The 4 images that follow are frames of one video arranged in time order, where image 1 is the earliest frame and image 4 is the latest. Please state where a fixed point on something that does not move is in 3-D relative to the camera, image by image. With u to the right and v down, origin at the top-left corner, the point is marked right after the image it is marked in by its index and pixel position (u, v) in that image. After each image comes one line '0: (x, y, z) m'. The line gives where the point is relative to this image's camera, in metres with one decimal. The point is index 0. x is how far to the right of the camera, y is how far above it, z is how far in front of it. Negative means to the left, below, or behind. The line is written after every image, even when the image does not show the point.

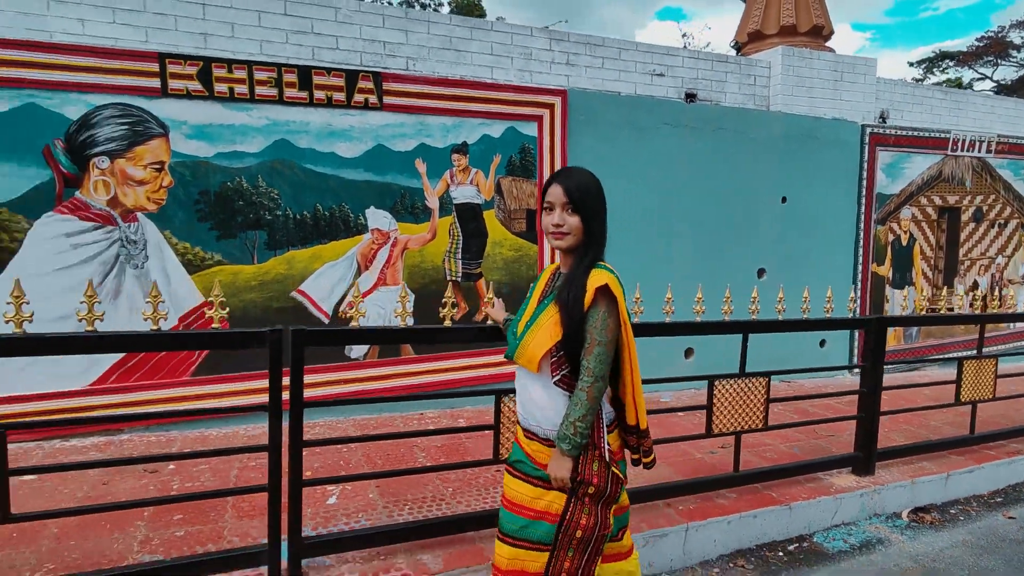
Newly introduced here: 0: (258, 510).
0: (-1.2, -1.1, +2.8) m
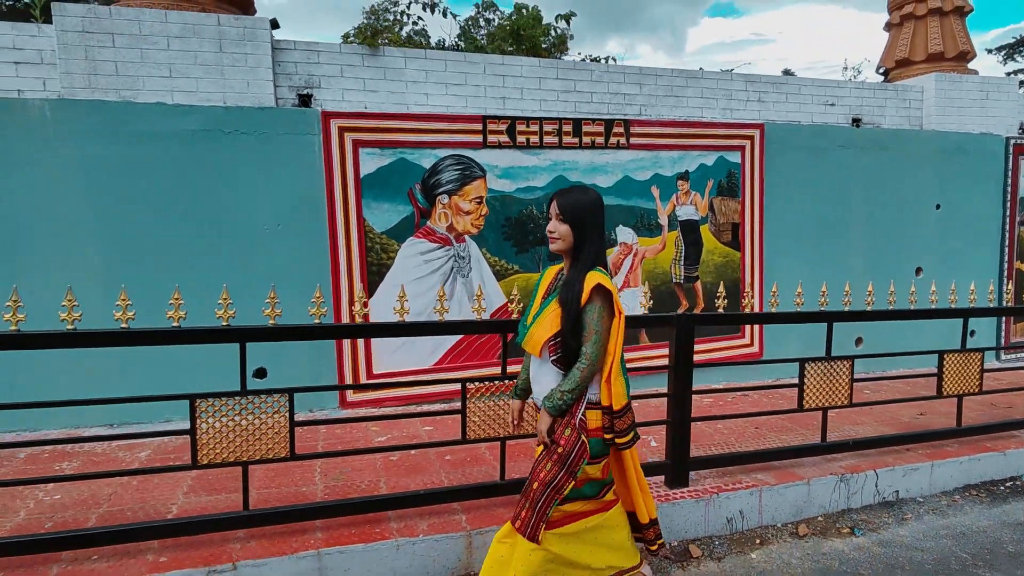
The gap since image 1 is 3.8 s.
0: (+0.7, -1.1, +3.8) m
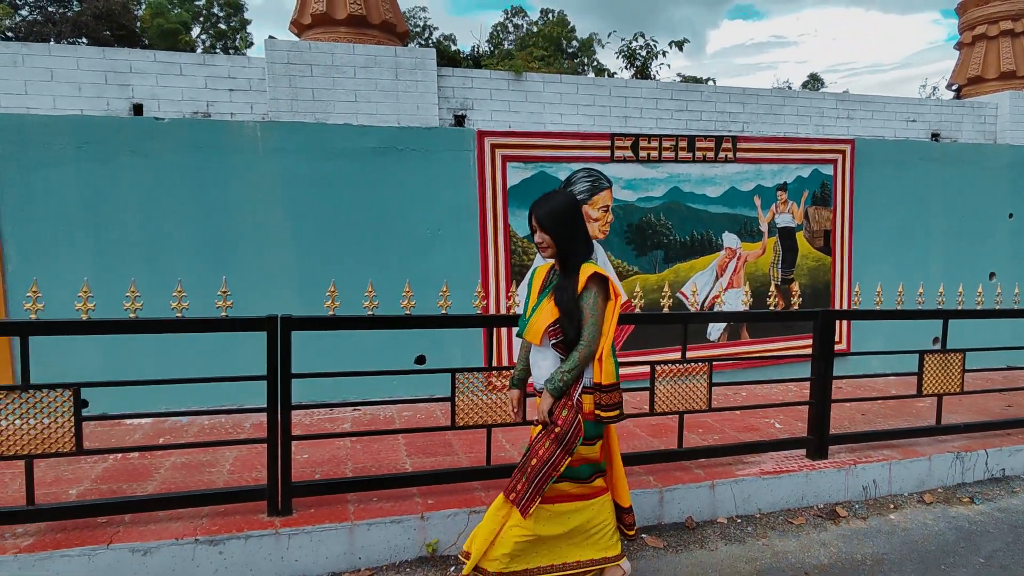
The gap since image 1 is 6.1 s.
0: (+1.7, -1.1, +4.4) m
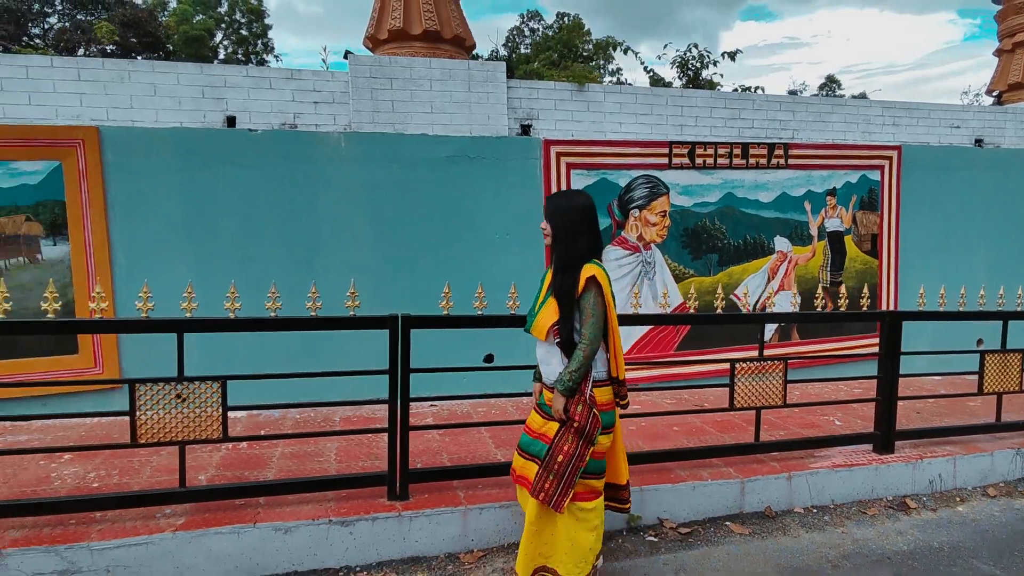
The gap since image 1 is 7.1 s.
0: (+2.3, -1.1, +4.5) m
